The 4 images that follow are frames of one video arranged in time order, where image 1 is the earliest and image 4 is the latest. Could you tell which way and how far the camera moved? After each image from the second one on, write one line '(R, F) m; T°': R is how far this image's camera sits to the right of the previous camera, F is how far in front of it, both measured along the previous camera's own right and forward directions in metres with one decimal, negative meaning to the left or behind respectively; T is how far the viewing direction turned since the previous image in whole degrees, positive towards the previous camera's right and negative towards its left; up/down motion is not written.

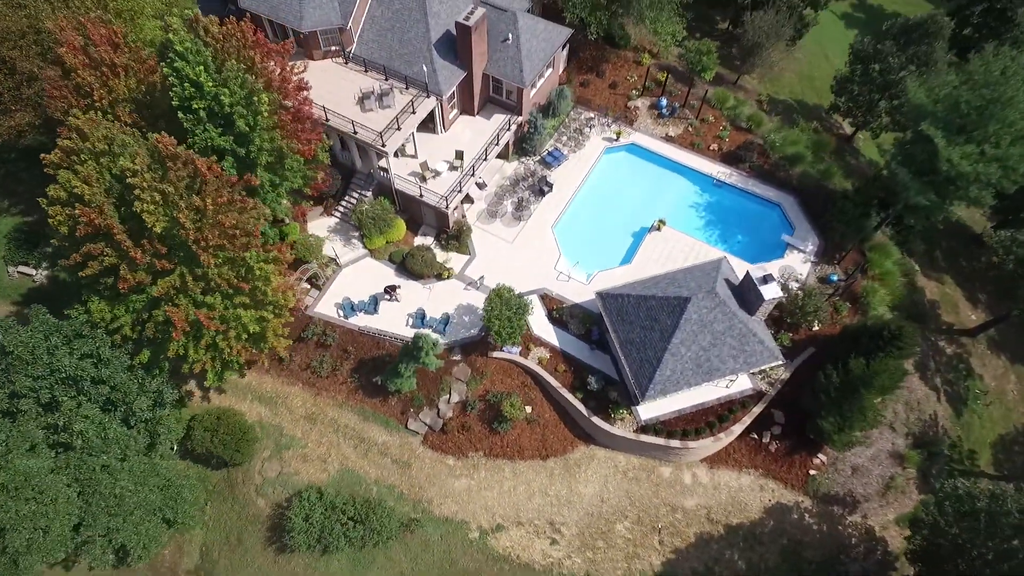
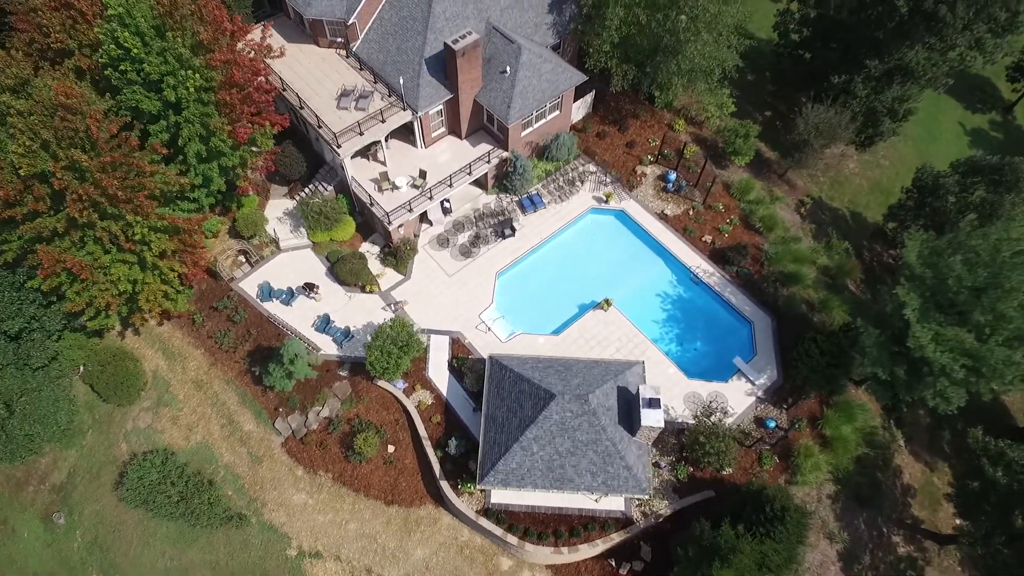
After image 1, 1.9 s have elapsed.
(+8.5, +2.3) m; -10°
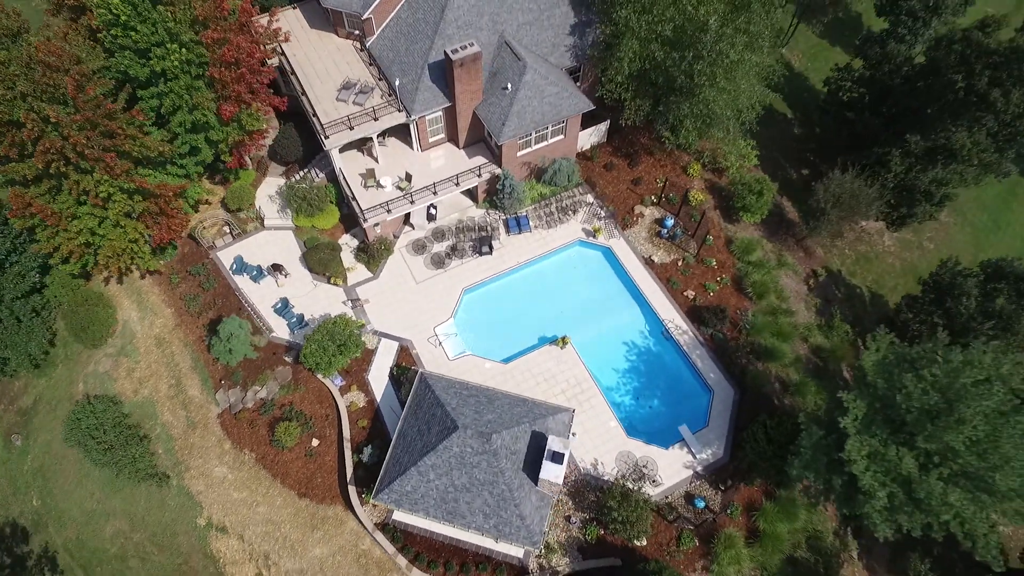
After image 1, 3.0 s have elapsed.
(+5.0, +1.0) m; -6°
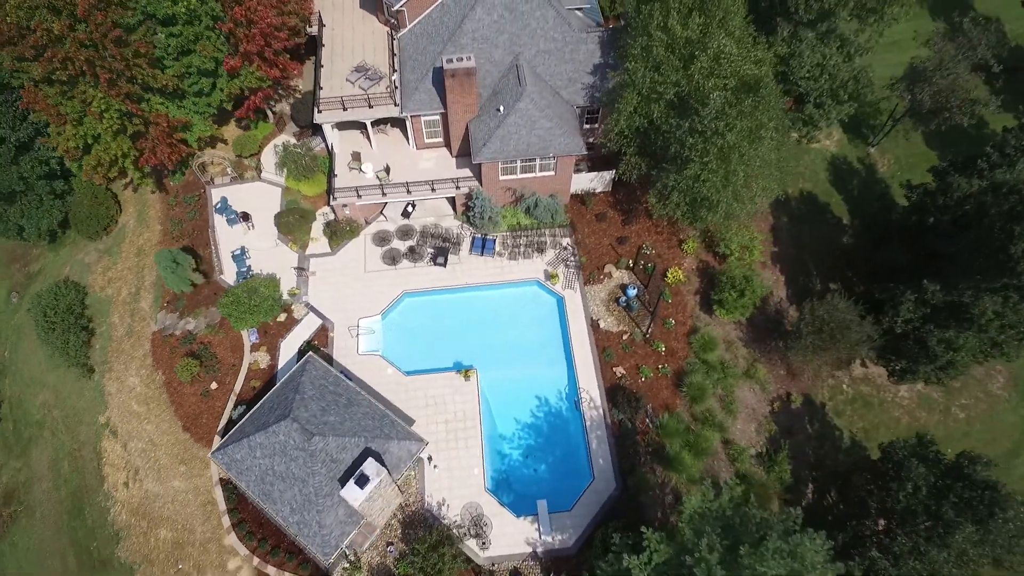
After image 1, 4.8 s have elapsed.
(+8.3, +1.5) m; -11°
